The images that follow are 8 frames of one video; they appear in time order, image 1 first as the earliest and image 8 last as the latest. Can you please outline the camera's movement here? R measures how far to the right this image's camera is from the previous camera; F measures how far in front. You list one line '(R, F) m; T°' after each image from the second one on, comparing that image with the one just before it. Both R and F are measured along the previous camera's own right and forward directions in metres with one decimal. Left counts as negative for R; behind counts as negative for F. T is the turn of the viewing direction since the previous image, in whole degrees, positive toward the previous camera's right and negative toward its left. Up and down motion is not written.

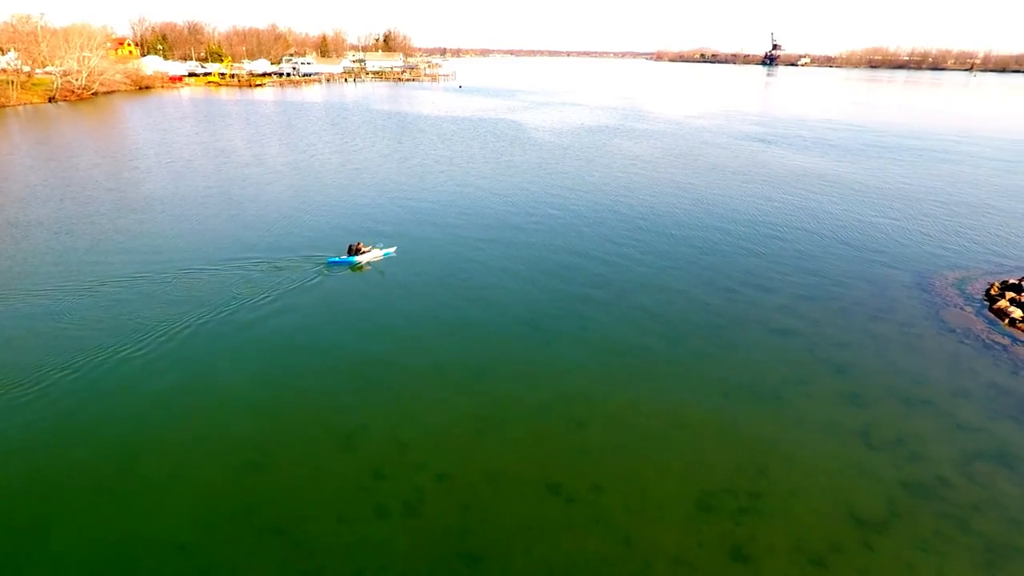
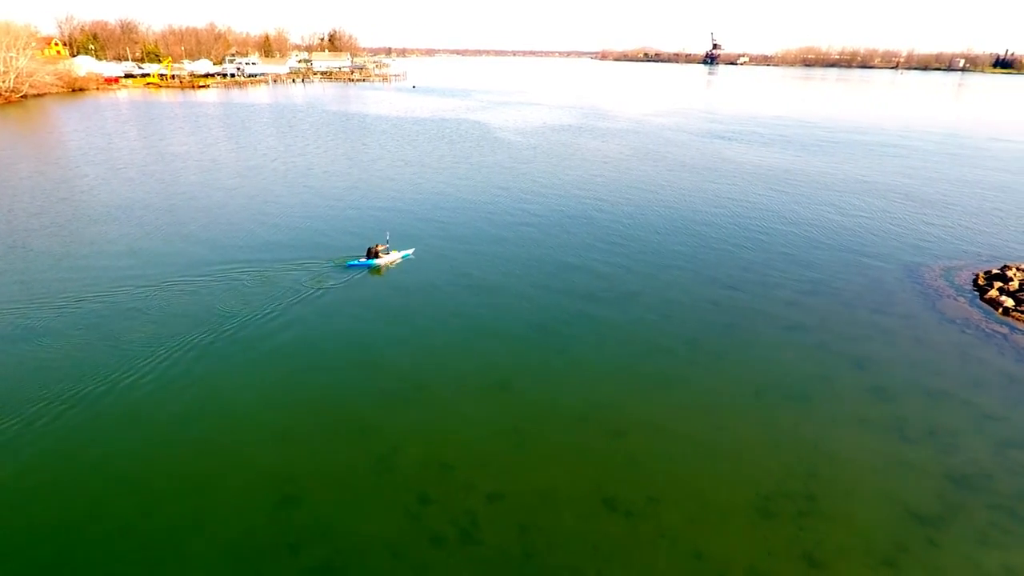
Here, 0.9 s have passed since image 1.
(-2.0, +0.7) m; +4°
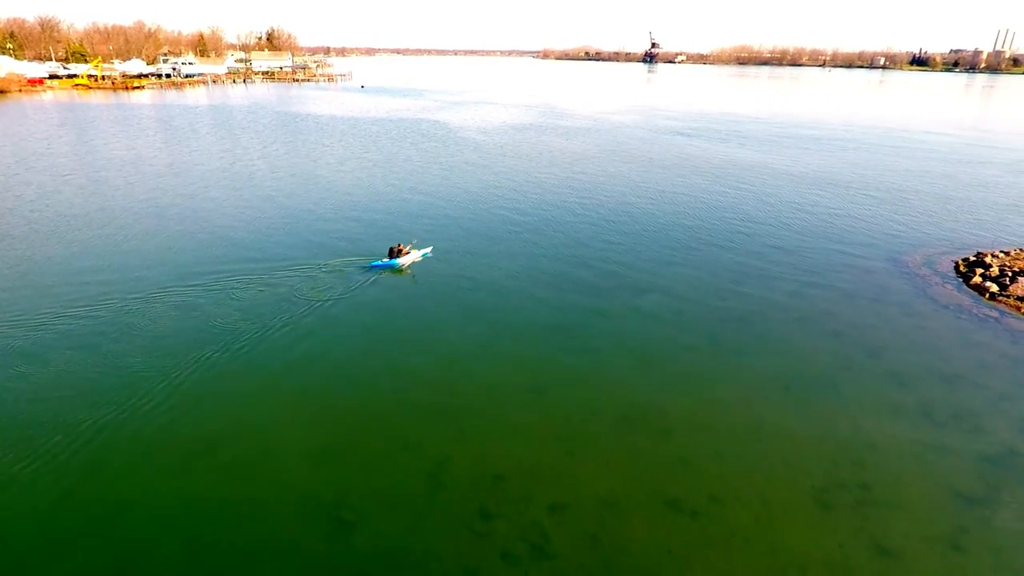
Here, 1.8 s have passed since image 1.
(-2.2, +0.5) m; +5°
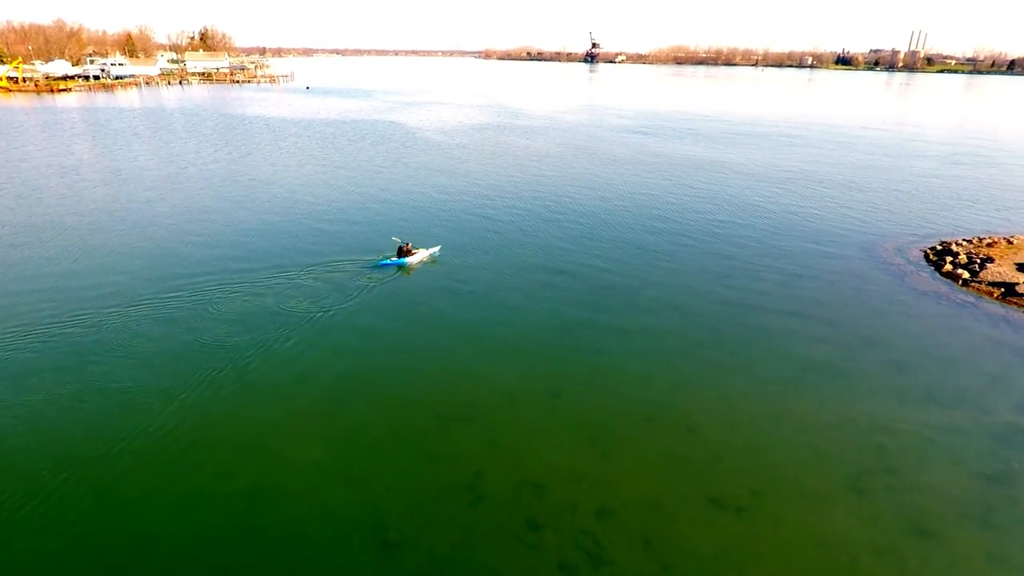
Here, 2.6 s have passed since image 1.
(-1.8, +0.4) m; +5°
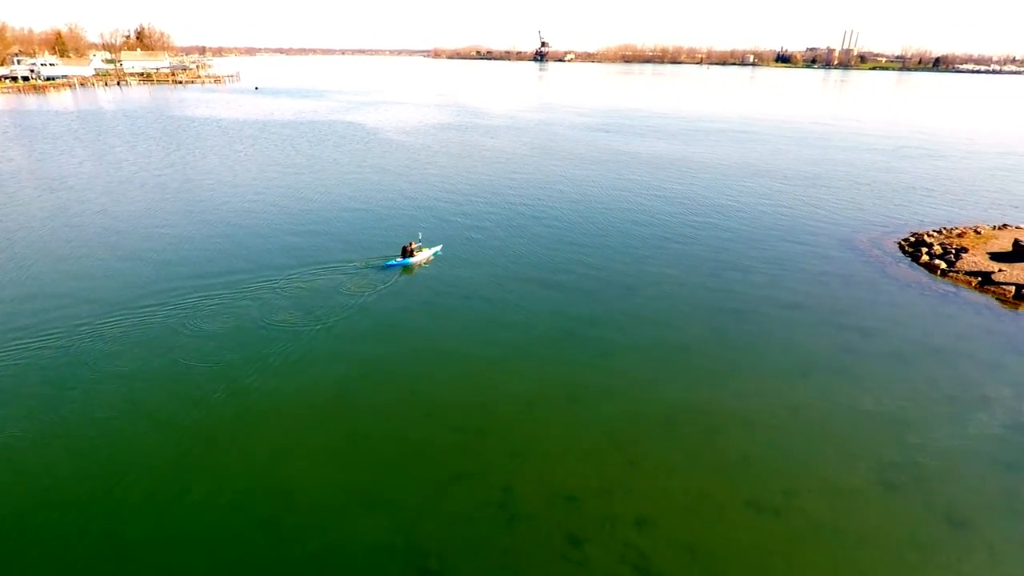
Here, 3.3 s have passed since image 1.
(-1.4, +0.6) m; +4°
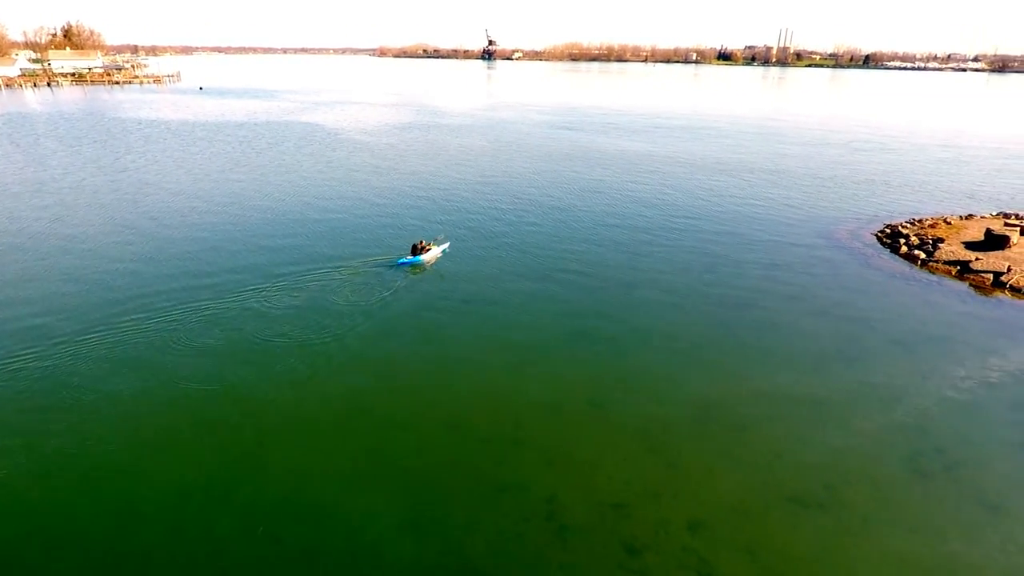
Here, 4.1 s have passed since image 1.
(-1.7, +0.5) m; +4°
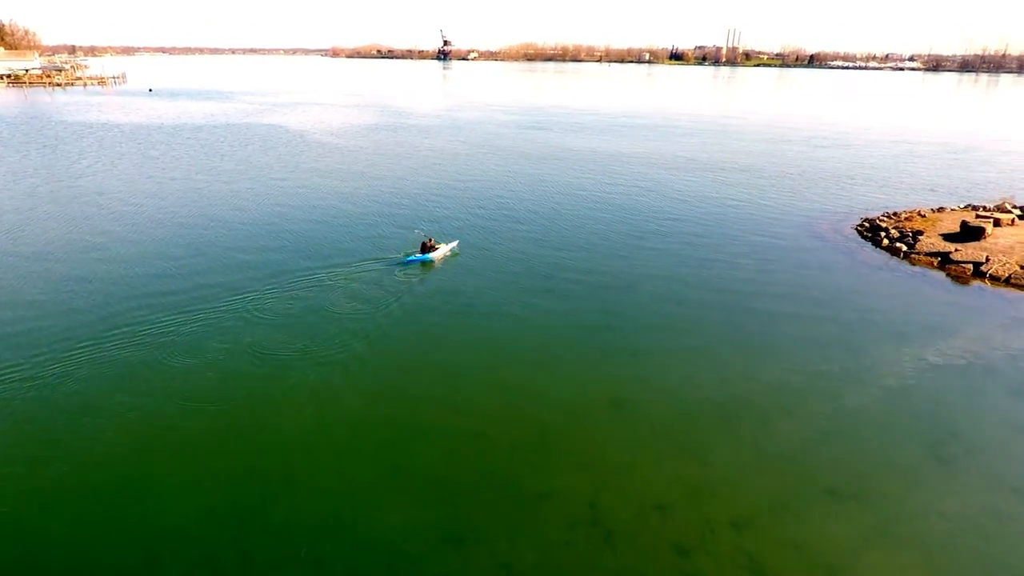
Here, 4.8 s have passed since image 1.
(-1.5, +0.3) m; +4°
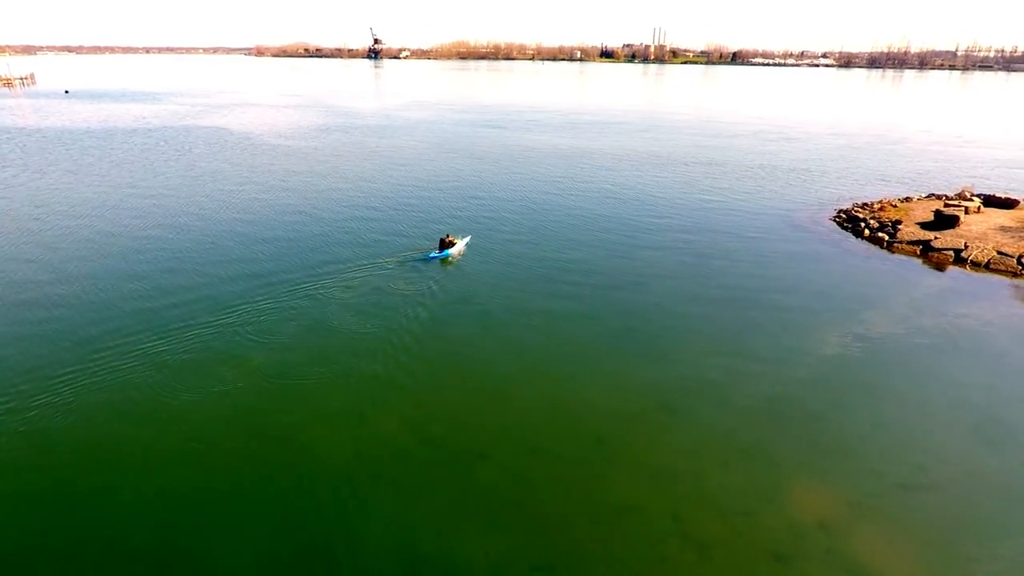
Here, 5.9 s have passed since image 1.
(-2.5, +0.9) m; +5°
